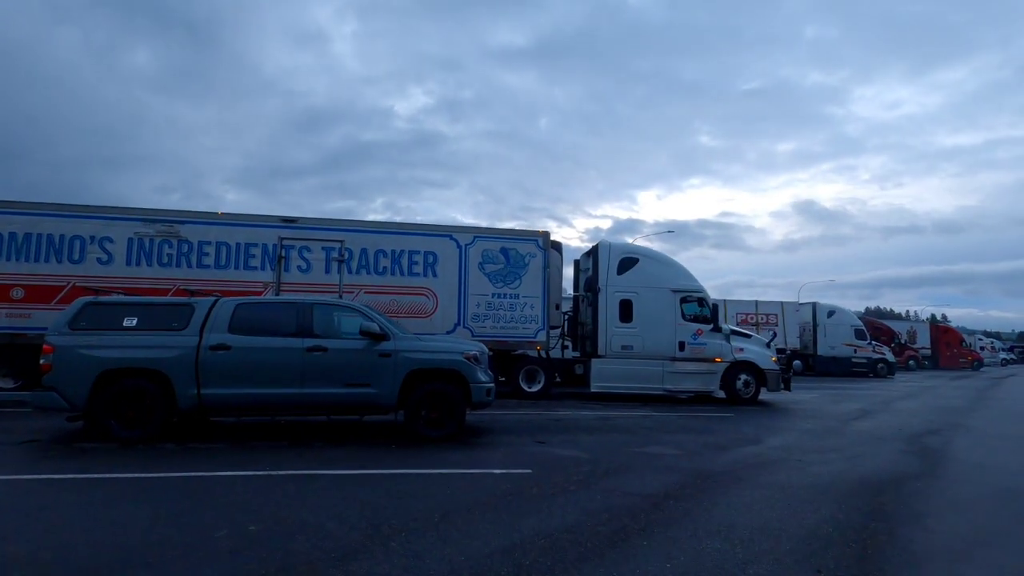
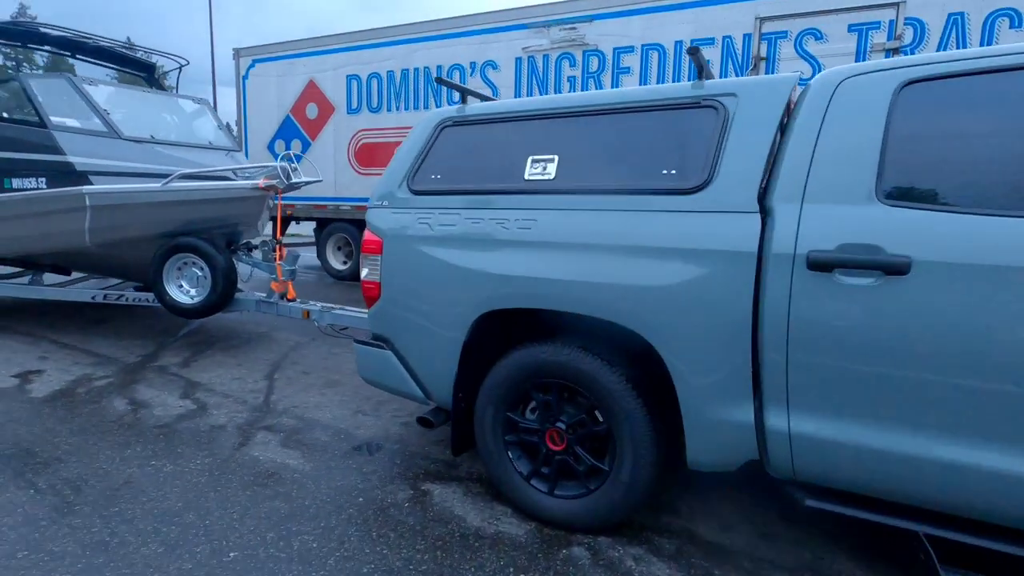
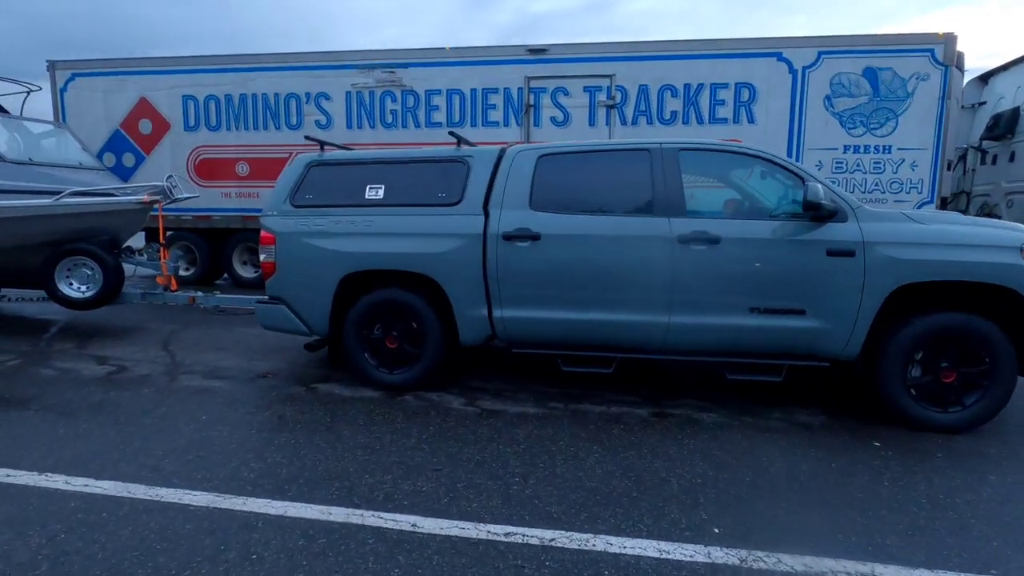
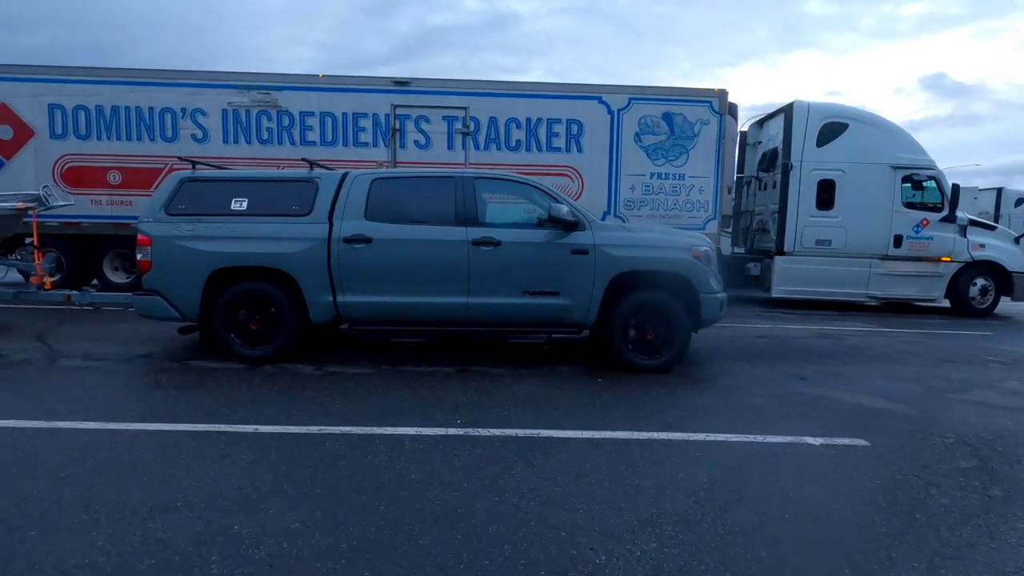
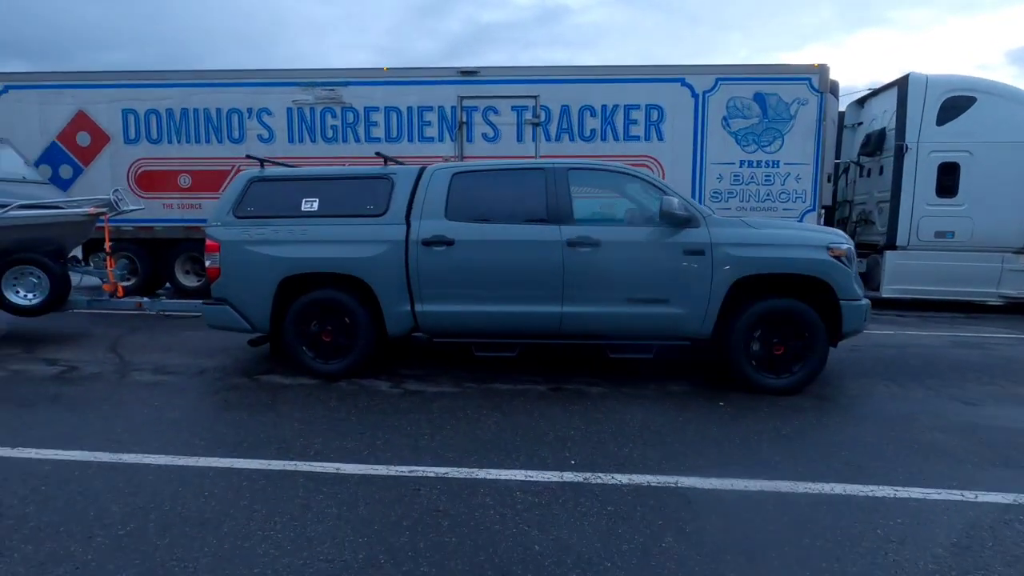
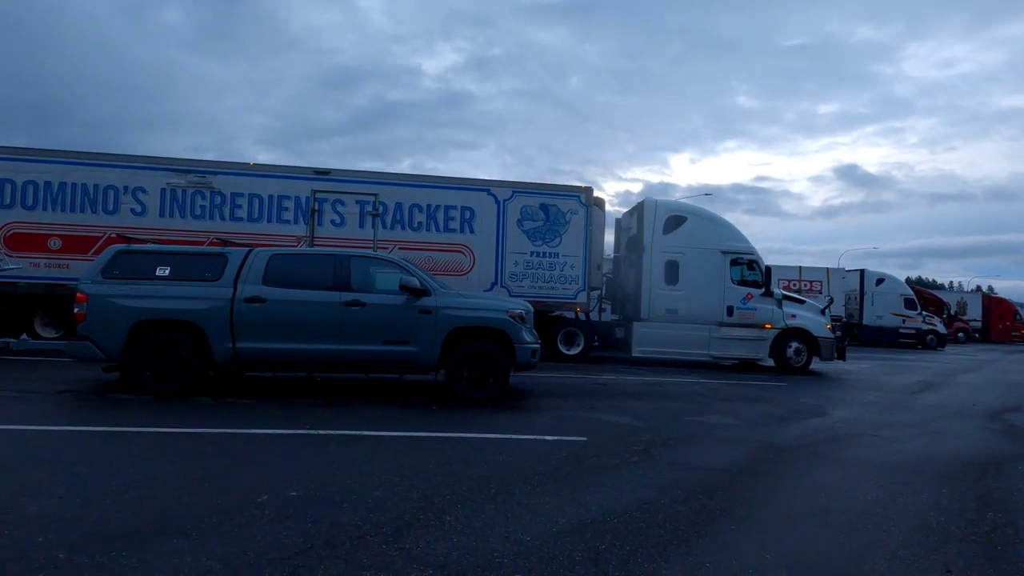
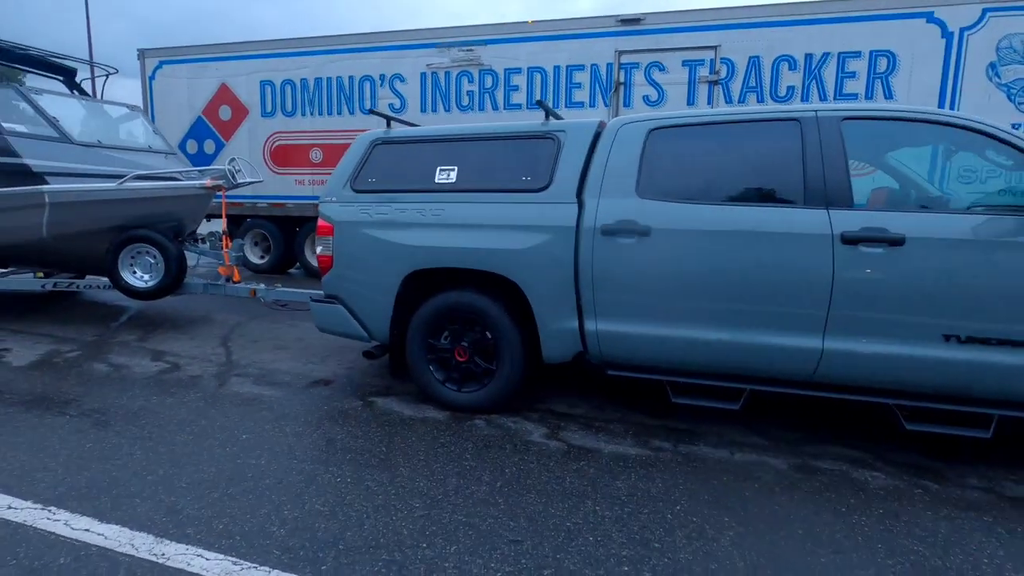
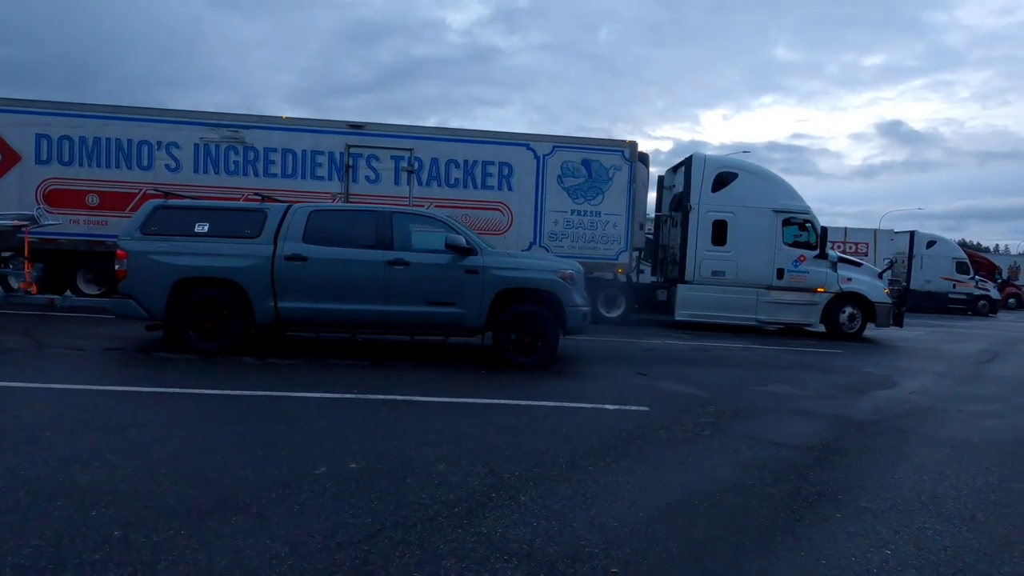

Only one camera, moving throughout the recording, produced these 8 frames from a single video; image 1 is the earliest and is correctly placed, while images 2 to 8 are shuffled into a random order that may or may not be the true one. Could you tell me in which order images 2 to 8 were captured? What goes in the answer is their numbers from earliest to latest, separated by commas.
6, 8, 4, 5, 3, 7, 2
